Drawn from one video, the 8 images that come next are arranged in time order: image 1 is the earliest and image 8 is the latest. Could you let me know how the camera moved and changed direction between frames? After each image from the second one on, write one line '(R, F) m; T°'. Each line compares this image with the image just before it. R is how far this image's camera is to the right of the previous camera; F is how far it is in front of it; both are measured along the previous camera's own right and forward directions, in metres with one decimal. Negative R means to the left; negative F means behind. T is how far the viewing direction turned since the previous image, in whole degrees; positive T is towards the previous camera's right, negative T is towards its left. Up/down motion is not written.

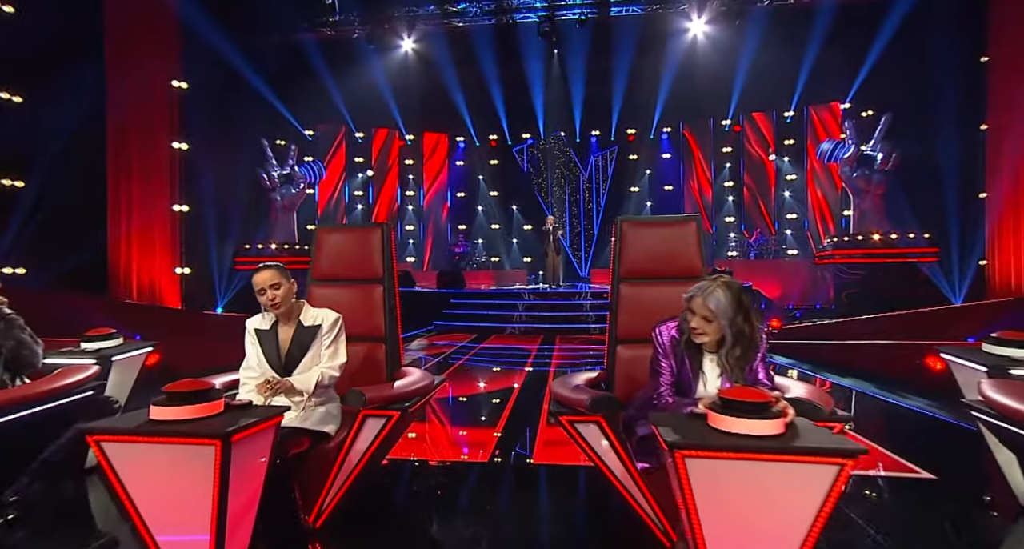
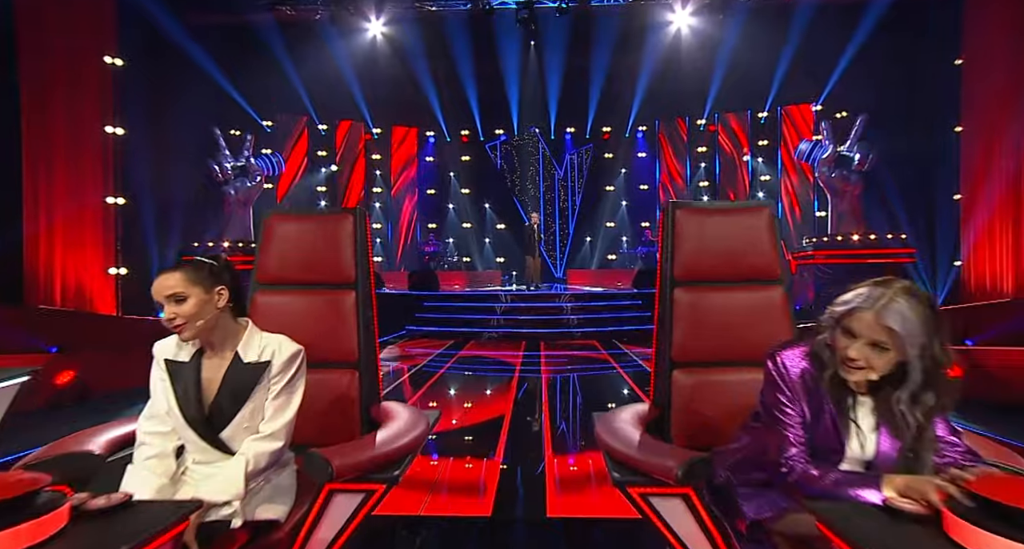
(-0.1, +0.4) m; +4°
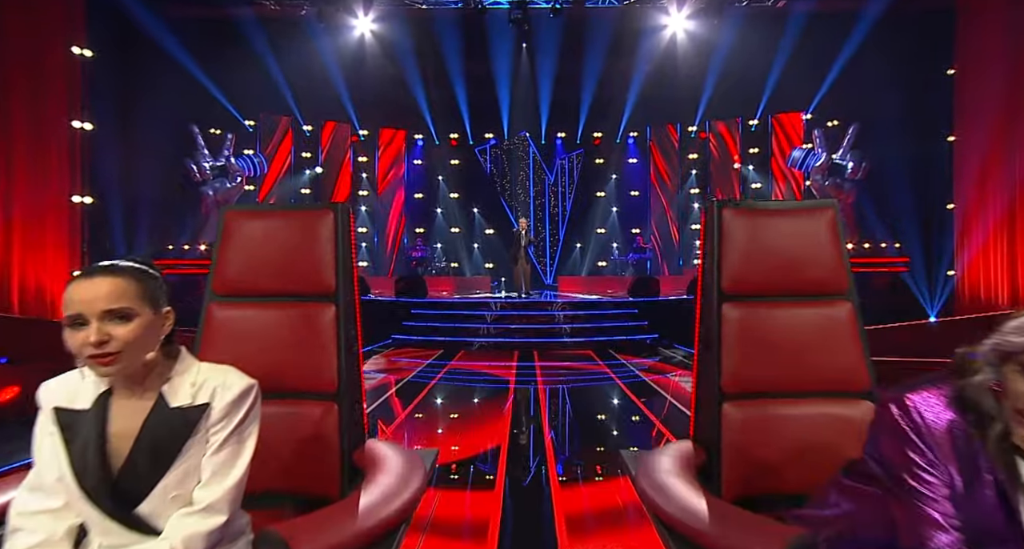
(-0.1, +0.2) m; +2°
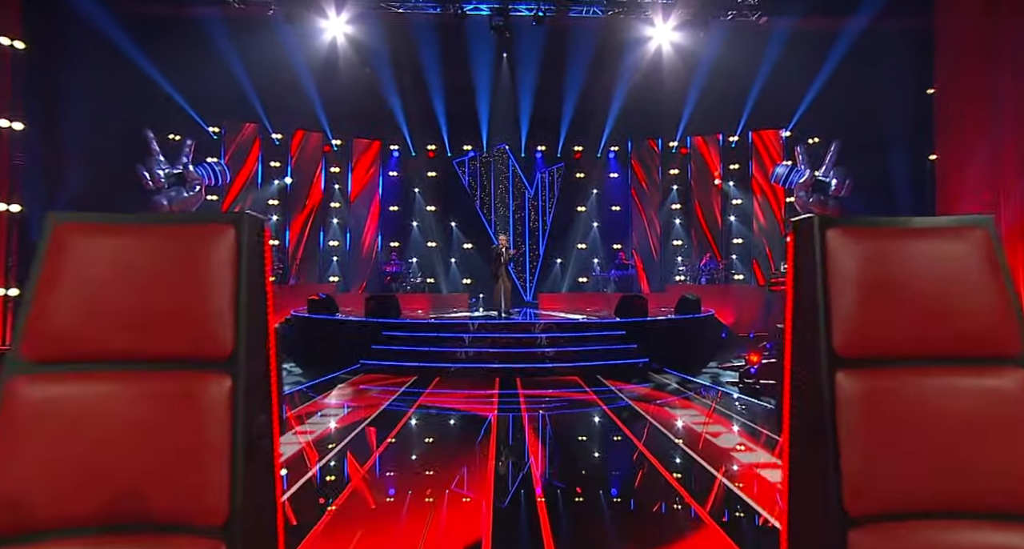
(0.0, +0.4) m; +3°
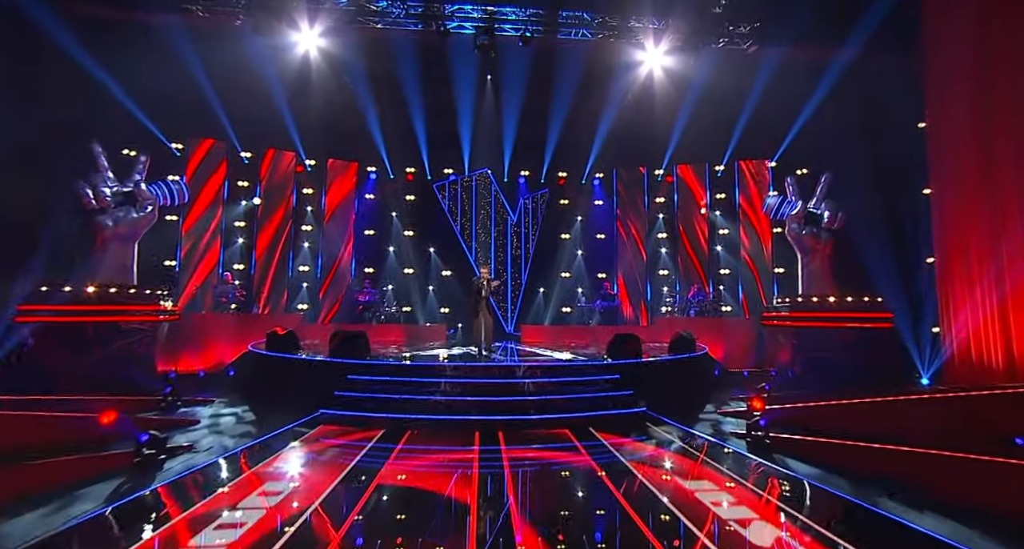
(0.0, +0.5) m; +2°
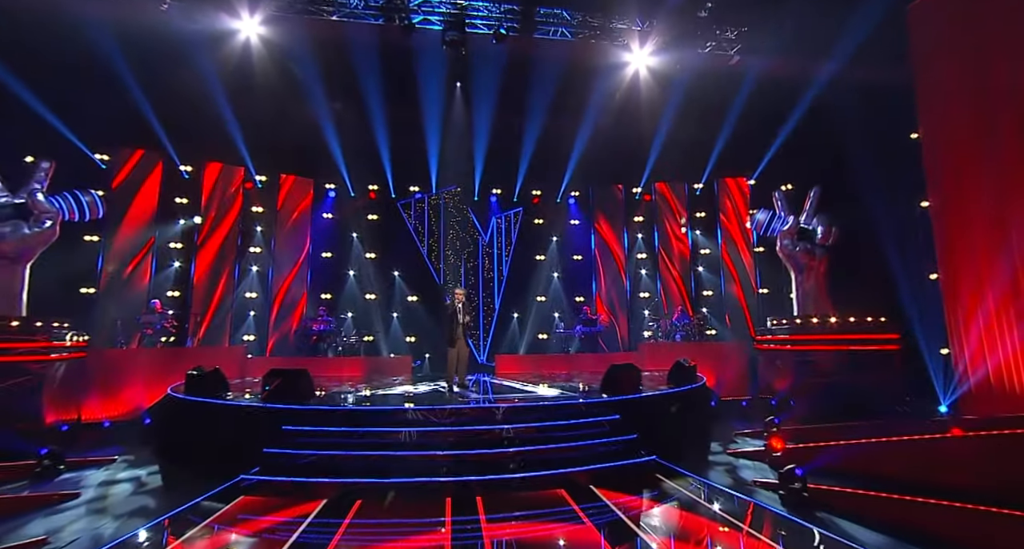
(-0.1, +0.8) m; +4°
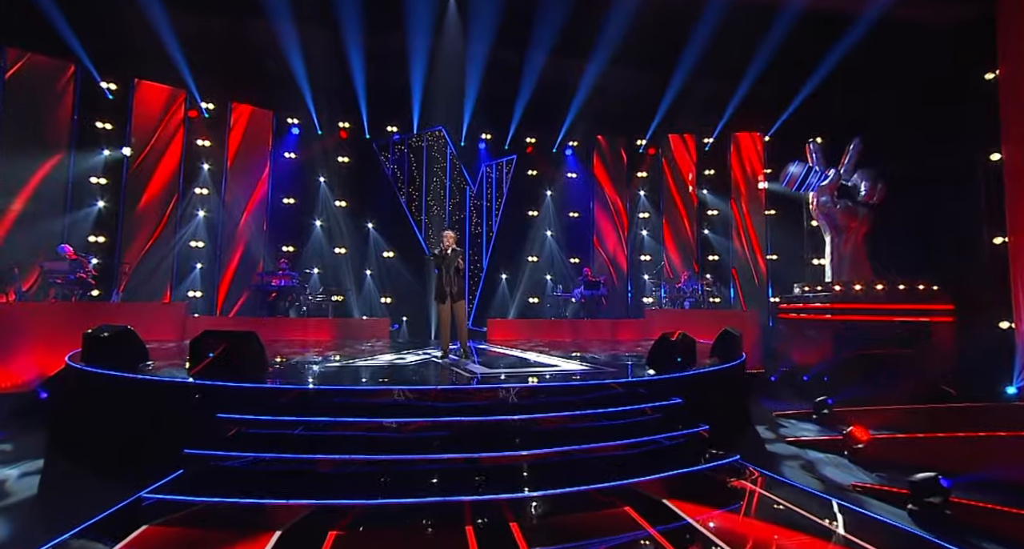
(-0.4, +1.1) m; +4°
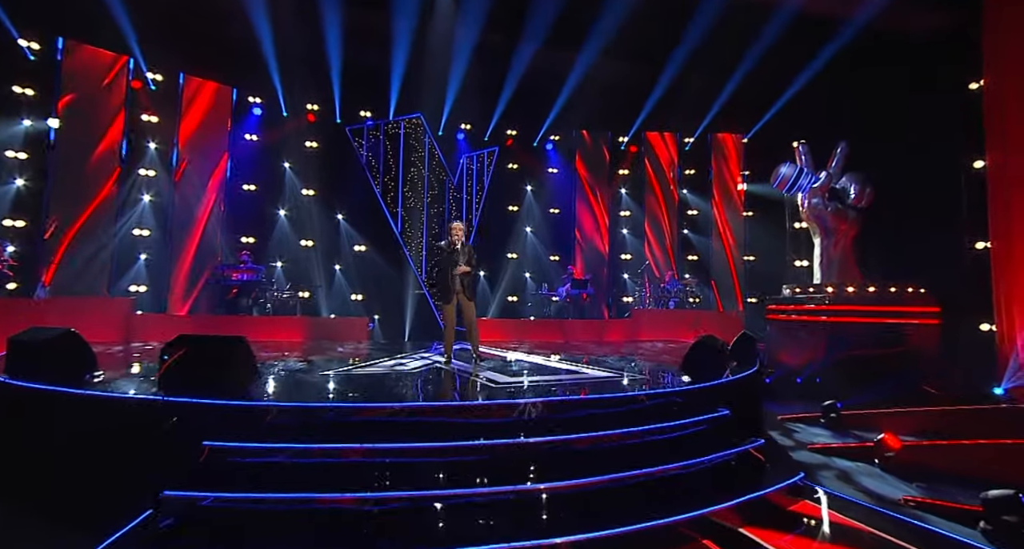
(-0.5, +0.4) m; +5°
